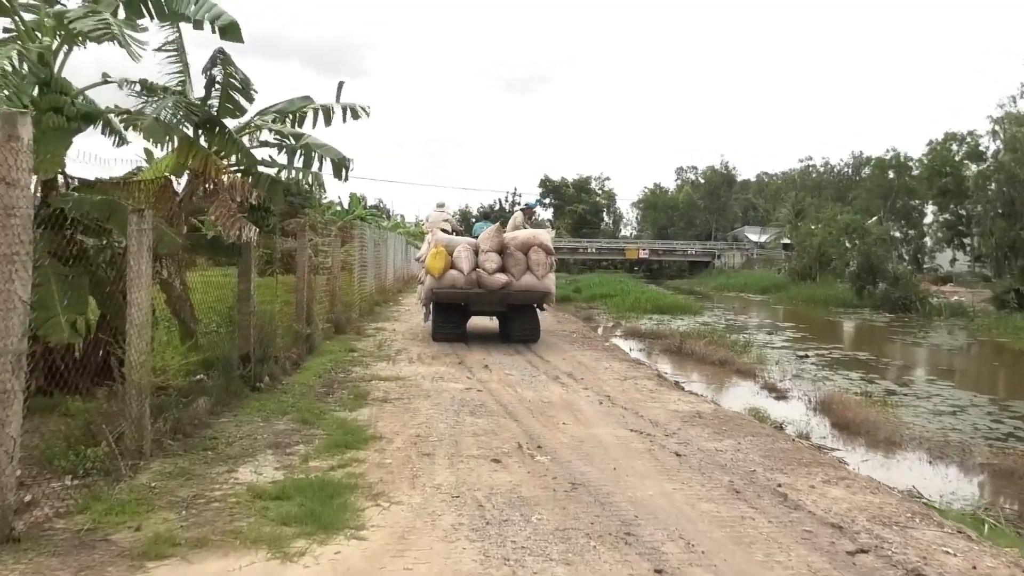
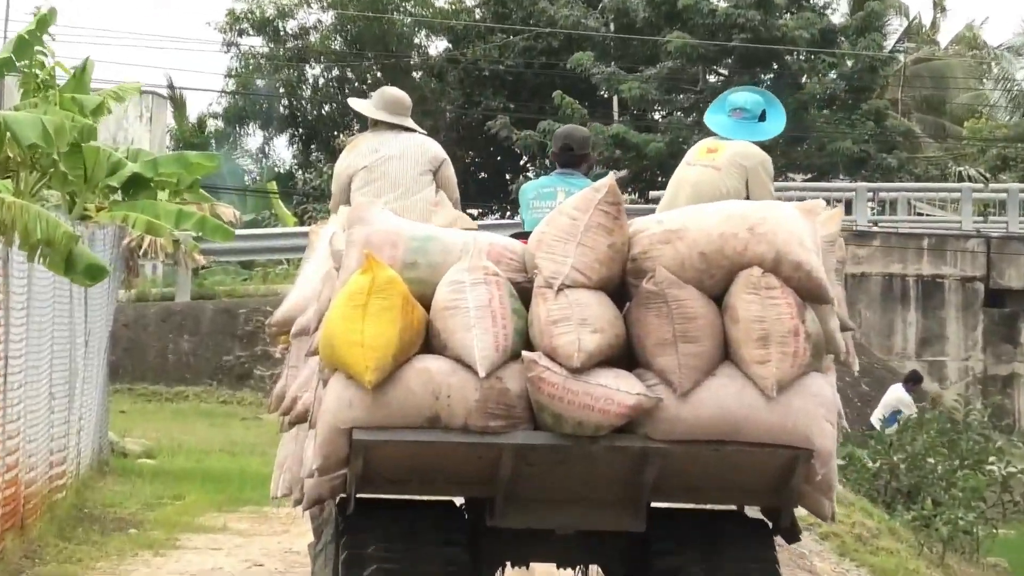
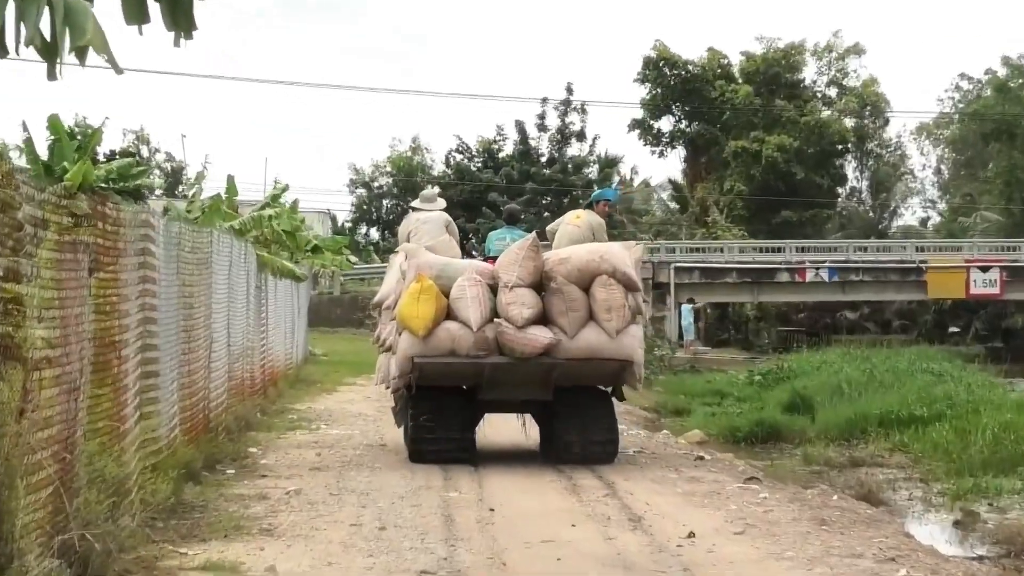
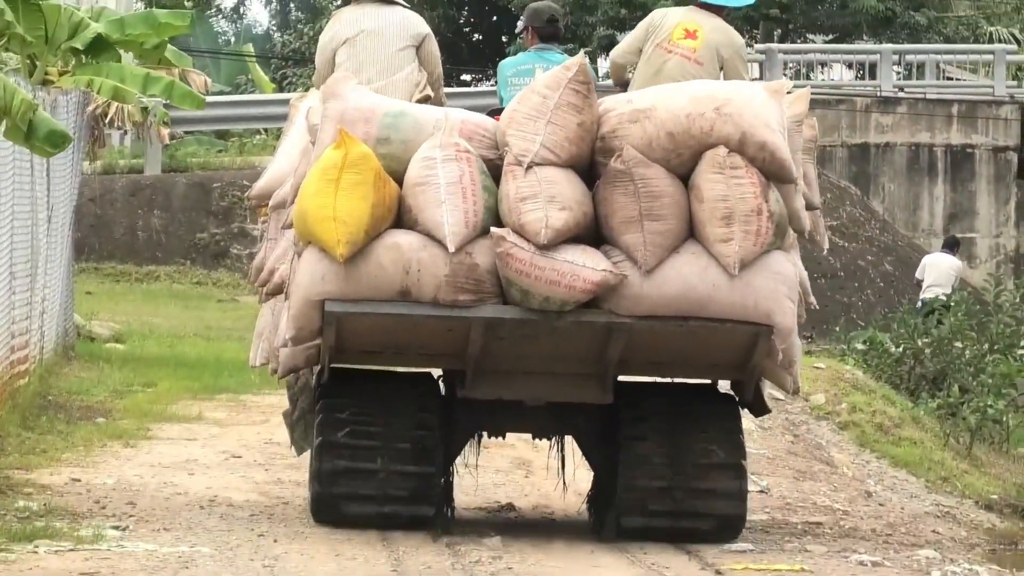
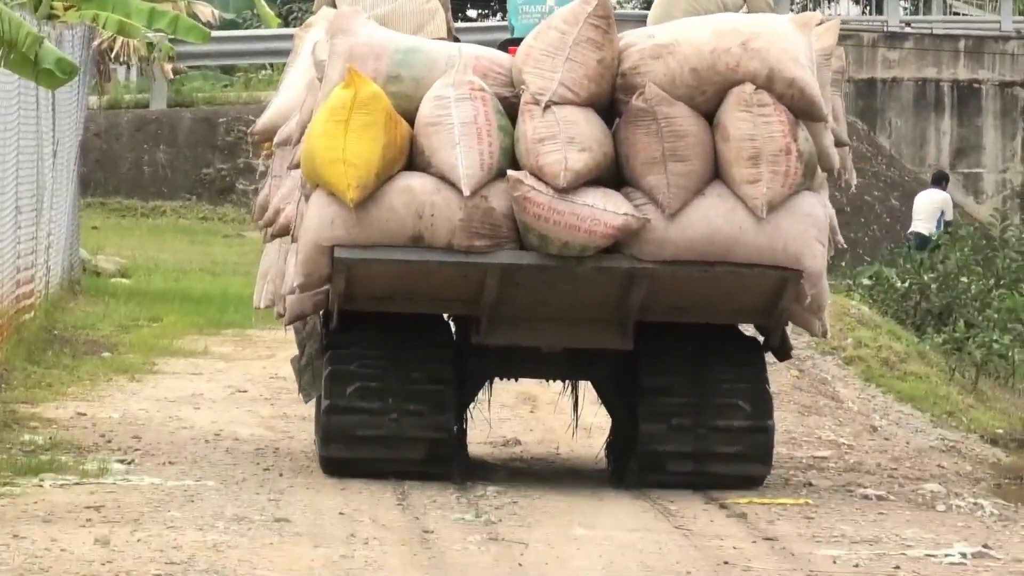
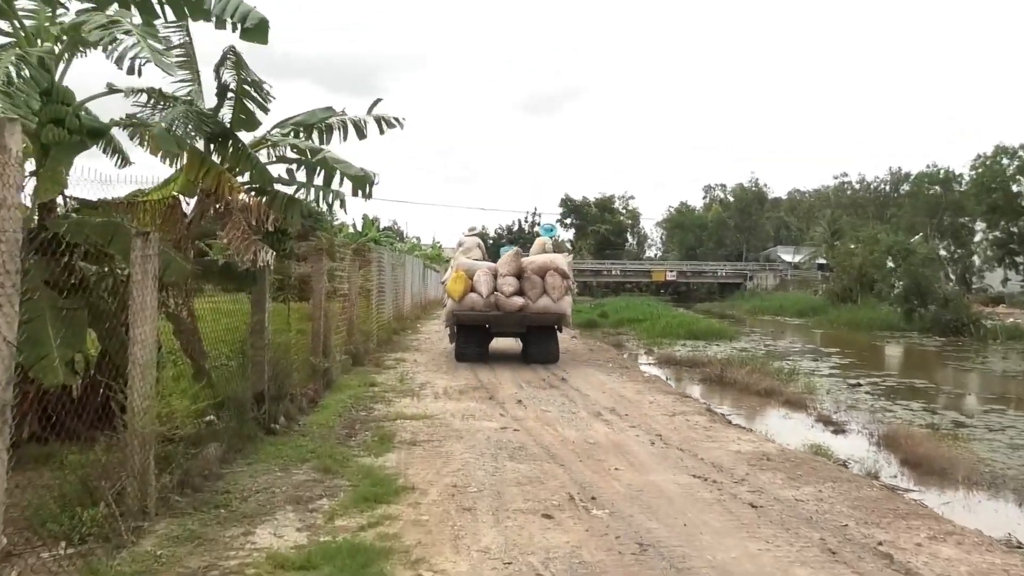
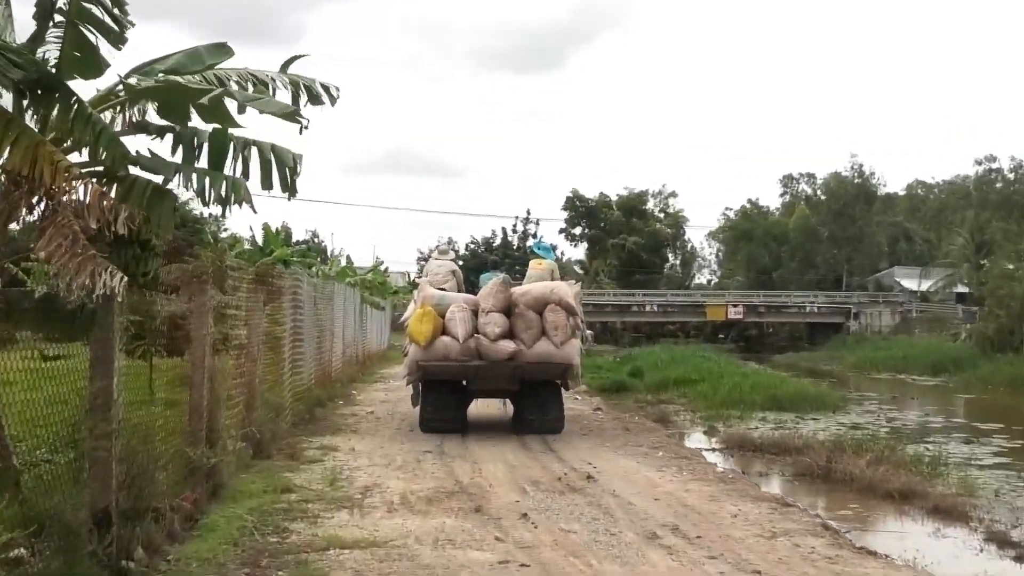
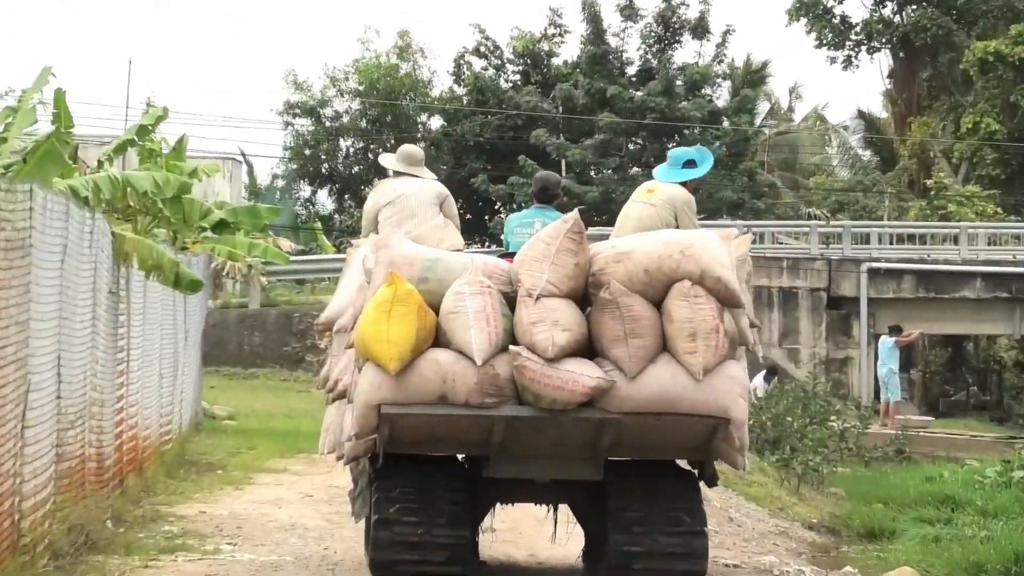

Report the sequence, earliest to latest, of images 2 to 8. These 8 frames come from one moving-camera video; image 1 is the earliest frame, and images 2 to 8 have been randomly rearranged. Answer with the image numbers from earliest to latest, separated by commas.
6, 7, 3, 8, 2, 5, 4
